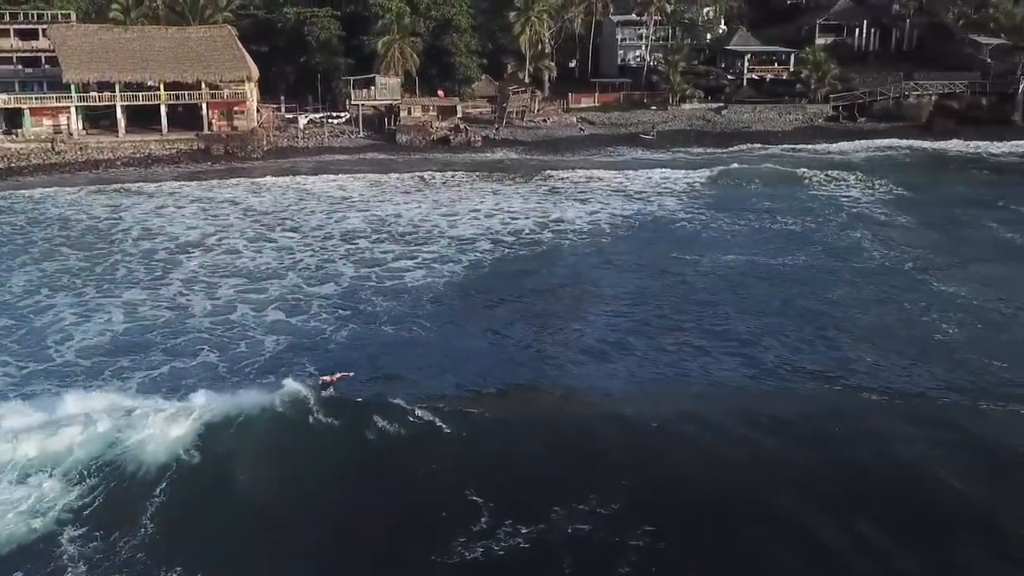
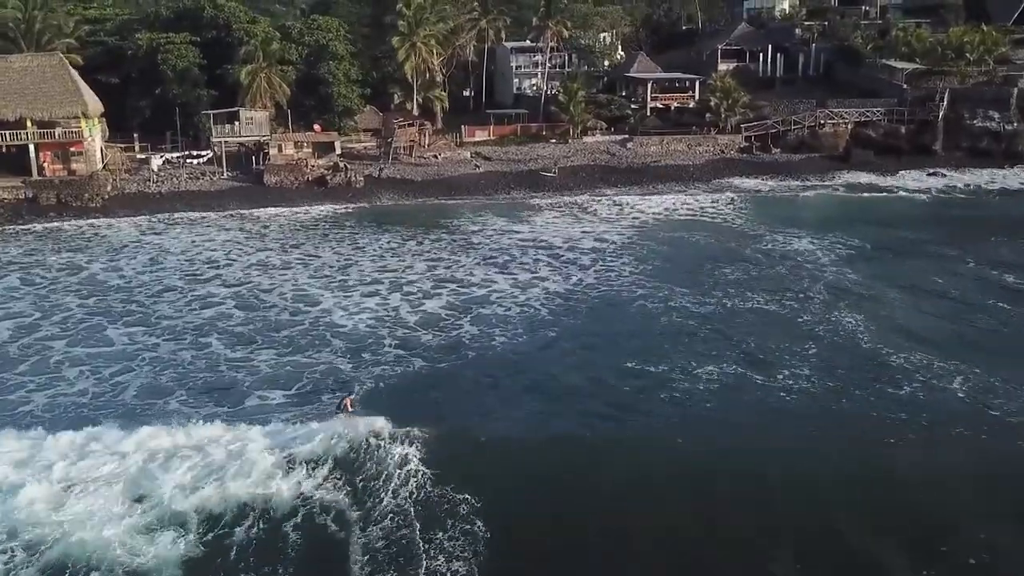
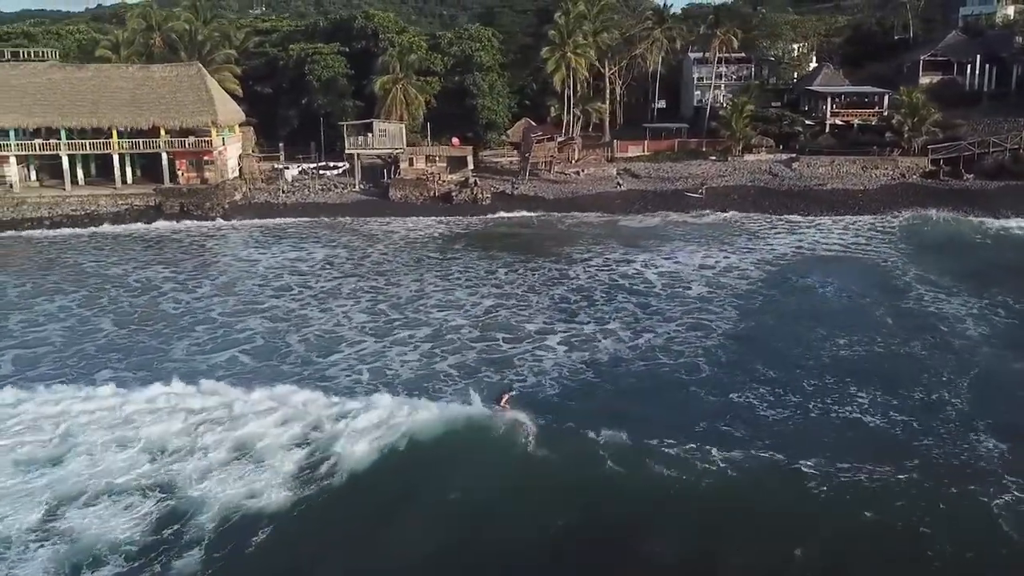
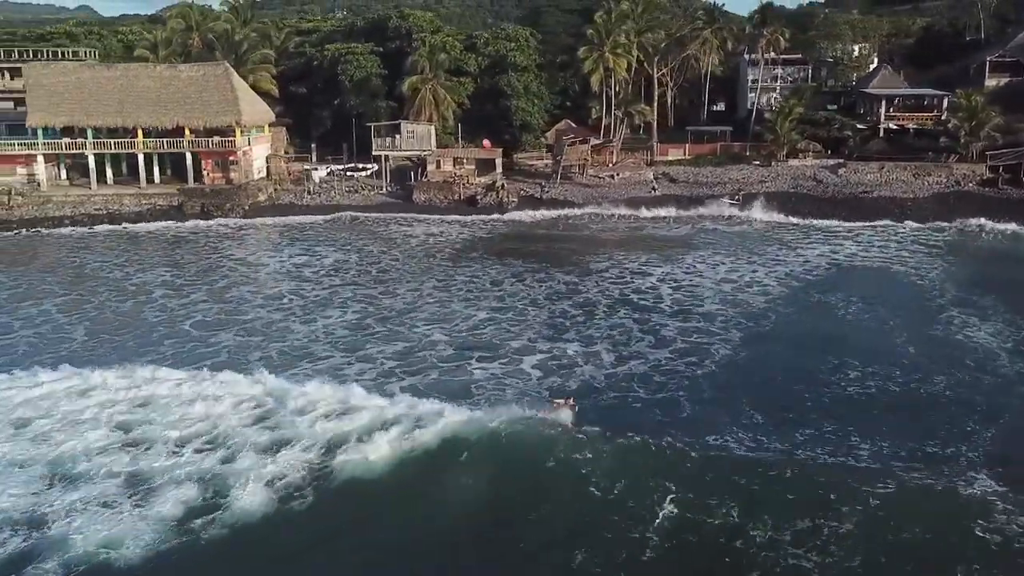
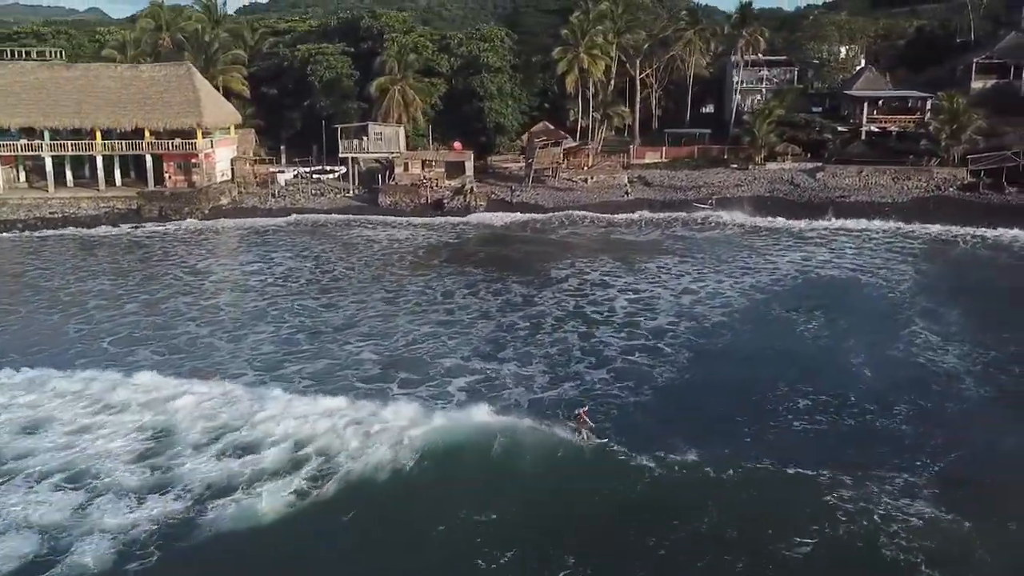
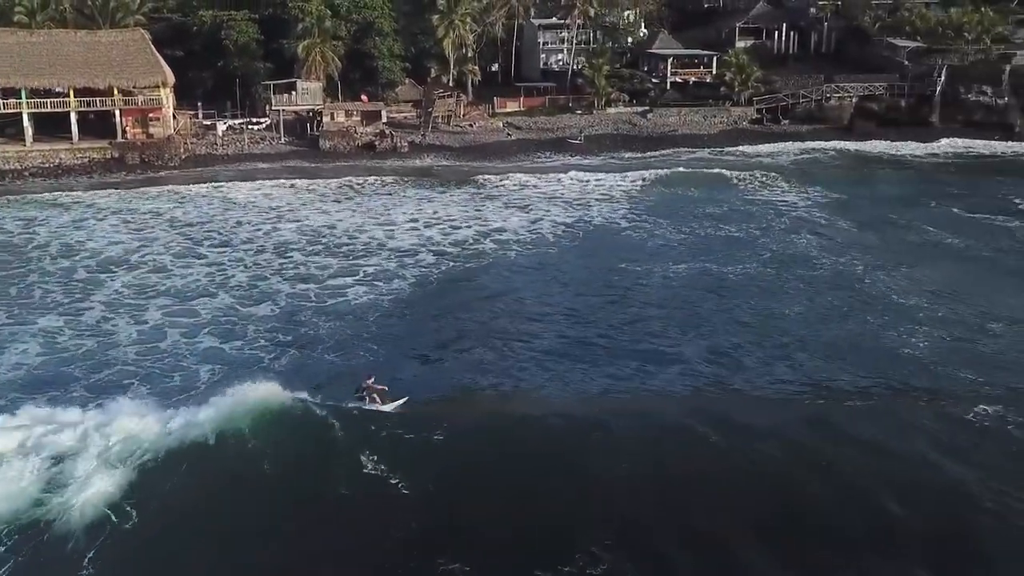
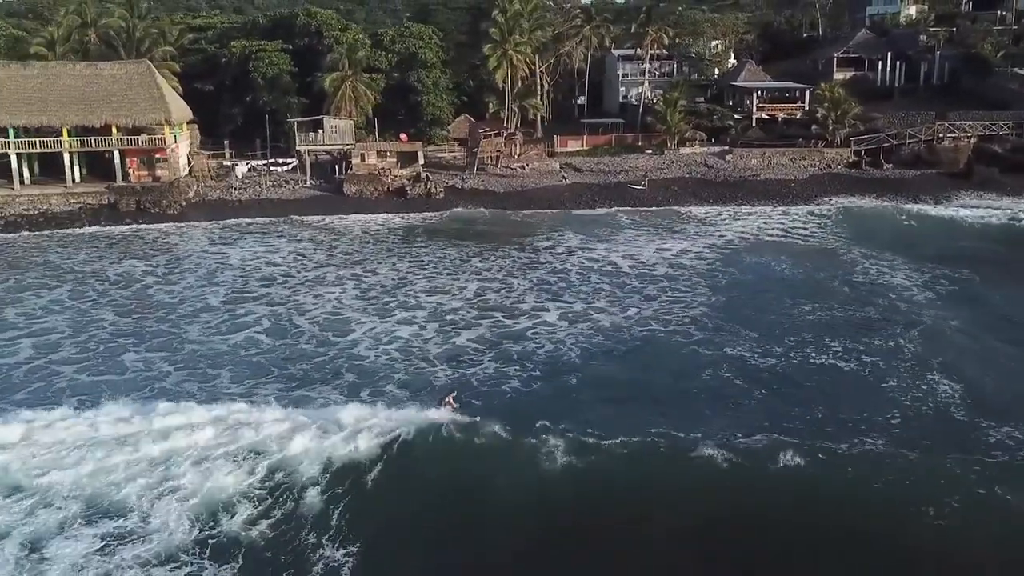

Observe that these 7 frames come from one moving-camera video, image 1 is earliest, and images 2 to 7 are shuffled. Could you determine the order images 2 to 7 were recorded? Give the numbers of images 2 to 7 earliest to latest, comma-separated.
6, 2, 7, 3, 4, 5
